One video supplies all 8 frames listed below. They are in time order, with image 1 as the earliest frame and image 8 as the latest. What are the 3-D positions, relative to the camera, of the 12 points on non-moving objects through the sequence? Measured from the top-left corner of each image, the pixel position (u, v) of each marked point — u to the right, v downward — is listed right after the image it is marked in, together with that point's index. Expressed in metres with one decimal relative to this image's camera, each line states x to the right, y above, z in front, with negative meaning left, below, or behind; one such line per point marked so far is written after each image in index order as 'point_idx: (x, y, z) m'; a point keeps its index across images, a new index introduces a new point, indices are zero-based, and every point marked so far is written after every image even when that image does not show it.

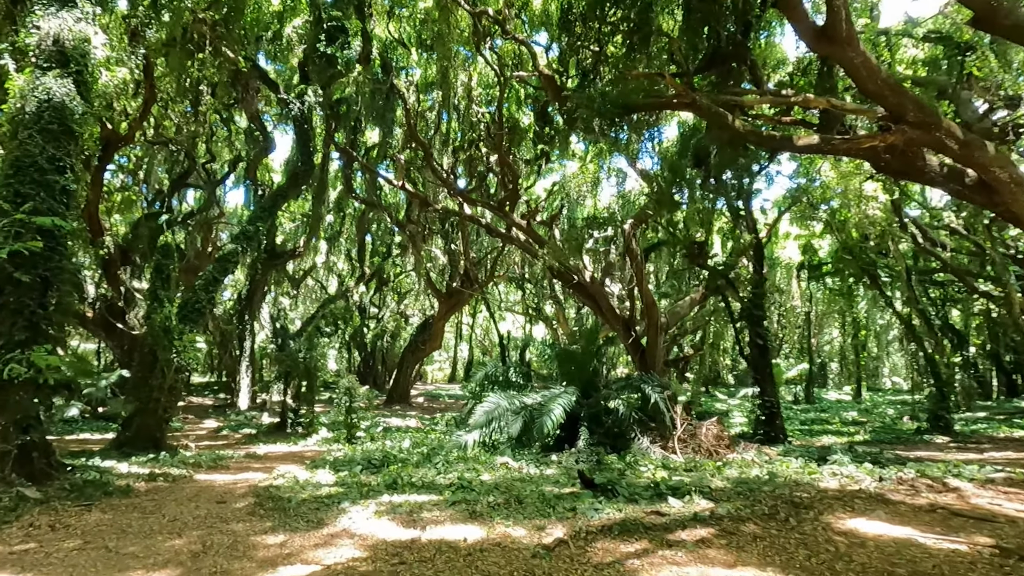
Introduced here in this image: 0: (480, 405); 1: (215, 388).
0: (-0.3, -1.3, +5.9) m
1: (-9.2, -3.1, +16.7) m
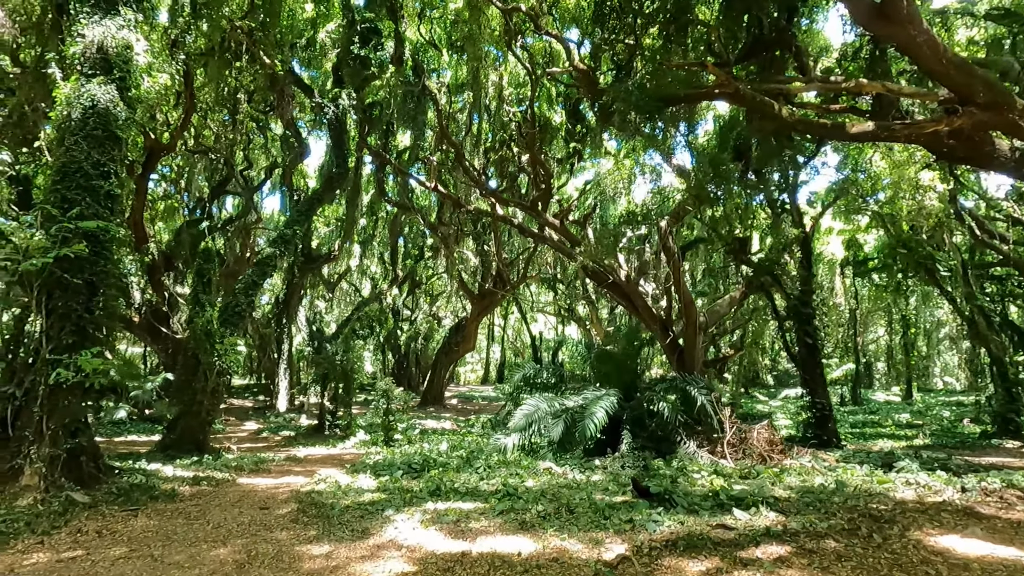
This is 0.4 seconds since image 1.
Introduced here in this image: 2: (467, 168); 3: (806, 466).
0: (+0.1, -1.3, +5.8) m
1: (-8.2, -3.3, +17.1) m
2: (-1.0, +2.9, +12.9) m
3: (+2.9, -1.8, +5.3) m
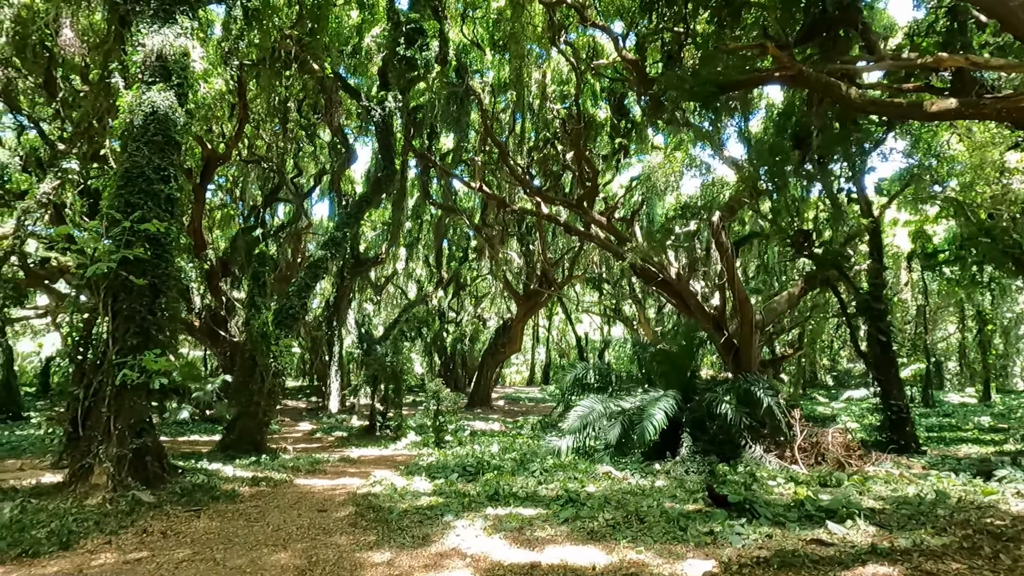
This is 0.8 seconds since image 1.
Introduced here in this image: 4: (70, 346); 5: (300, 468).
0: (+0.6, -1.3, +5.6) m
1: (-6.6, -3.4, +17.5) m
2: (0.0, +2.9, +12.9) m
3: (+3.5, -1.7, +4.9) m
4: (-3.6, -0.5, +4.4) m
5: (-2.3, -2.0, +5.9) m
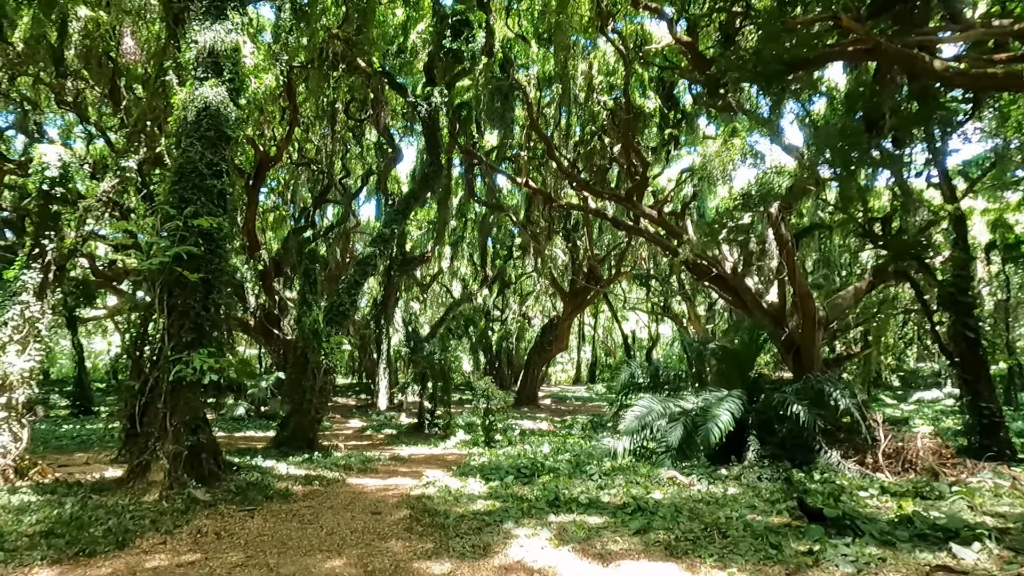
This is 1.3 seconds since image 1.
0: (+1.2, -1.2, +5.4) m
1: (-5.1, -3.4, +17.8) m
2: (+1.1, +2.9, +12.6) m
3: (+3.9, -1.6, +4.4) m
4: (-3.2, -0.4, +4.4) m
5: (-1.7, -2.0, +5.9) m
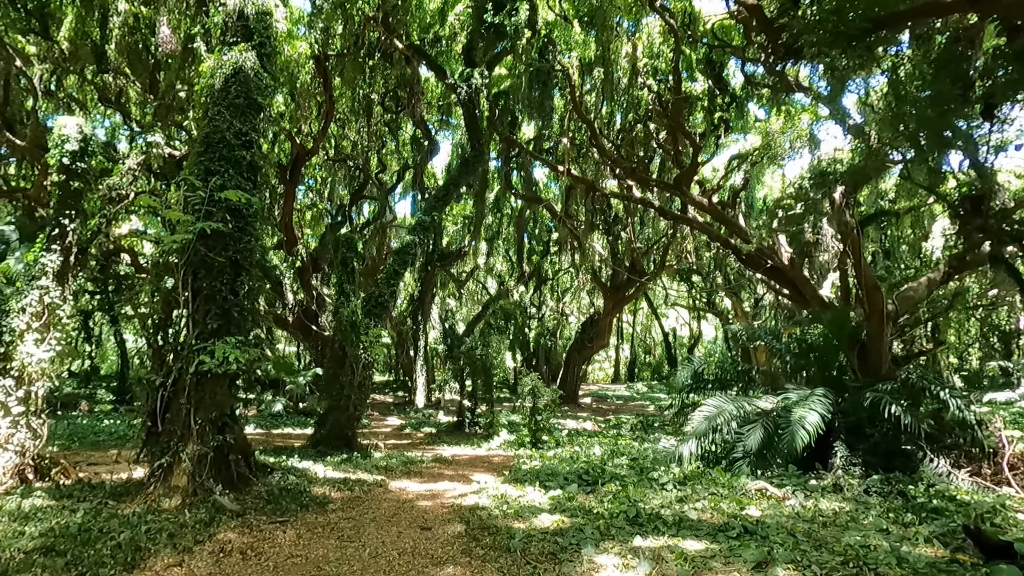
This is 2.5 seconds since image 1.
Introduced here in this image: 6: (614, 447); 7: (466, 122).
0: (+1.7, -1.1, +4.8) m
1: (-3.9, -3.2, +17.6) m
2: (+2.0, +3.1, +12.0) m
3: (+4.4, -1.5, +3.7) m
4: (-2.8, -0.3, +4.2) m
5: (-1.2, -1.9, +5.5) m
6: (+1.2, -1.9, +6.4) m
7: (-0.9, +3.2, +10.4) m
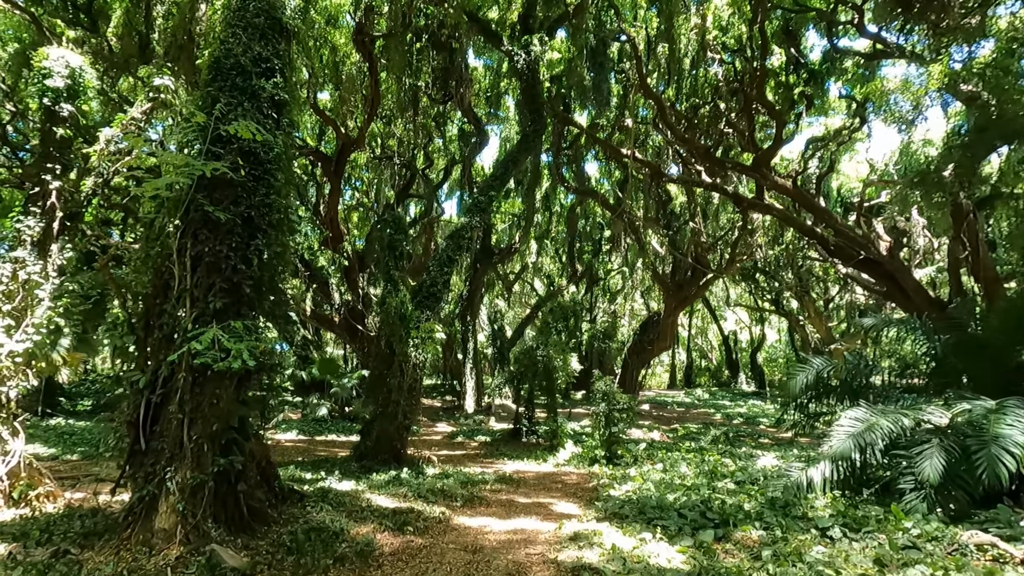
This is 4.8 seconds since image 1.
0: (+2.3, -0.9, +3.8) m
1: (-2.2, -3.2, +16.9) m
2: (+3.2, +3.2, +11.0) m
3: (+4.9, -1.3, +2.5) m
4: (-2.2, -0.2, +3.5) m
5: (-0.6, -1.7, +4.7) m
6: (+2.0, -1.8, +5.4) m
7: (+0.1, +3.2, +9.6) m
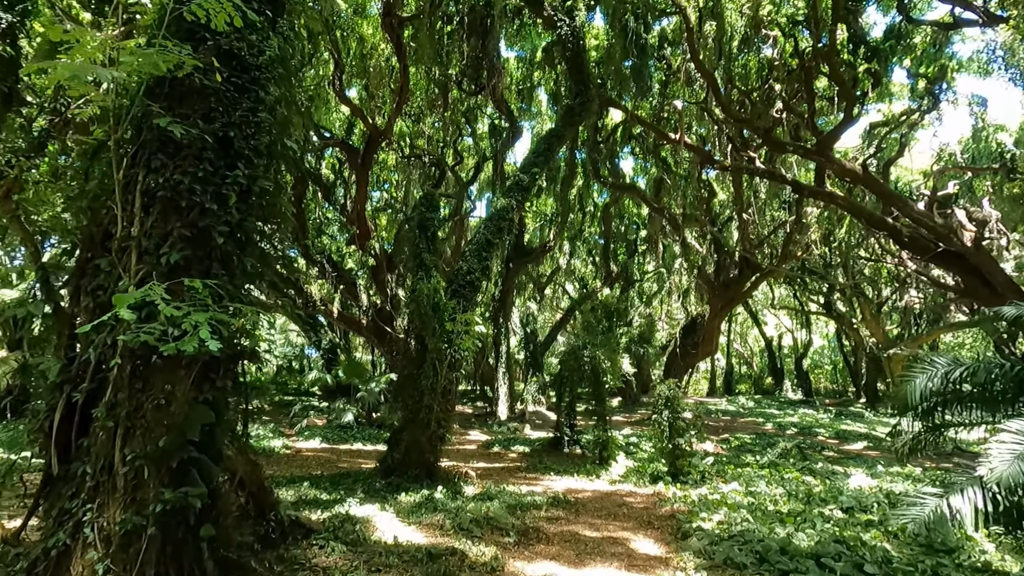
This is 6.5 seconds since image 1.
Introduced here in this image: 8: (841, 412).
0: (+2.6, -0.8, +2.9) m
1: (-1.2, -3.3, +16.3) m
2: (+3.9, +3.2, +10.1) m
3: (+5.1, -1.2, +1.5) m
4: (-1.9, -0.1, +2.9) m
5: (-0.2, -1.6, +4.0) m
6: (+2.4, -1.7, +4.5) m
7: (+0.8, +3.3, +8.8) m
8: (+10.8, -4.1, +17.6) m
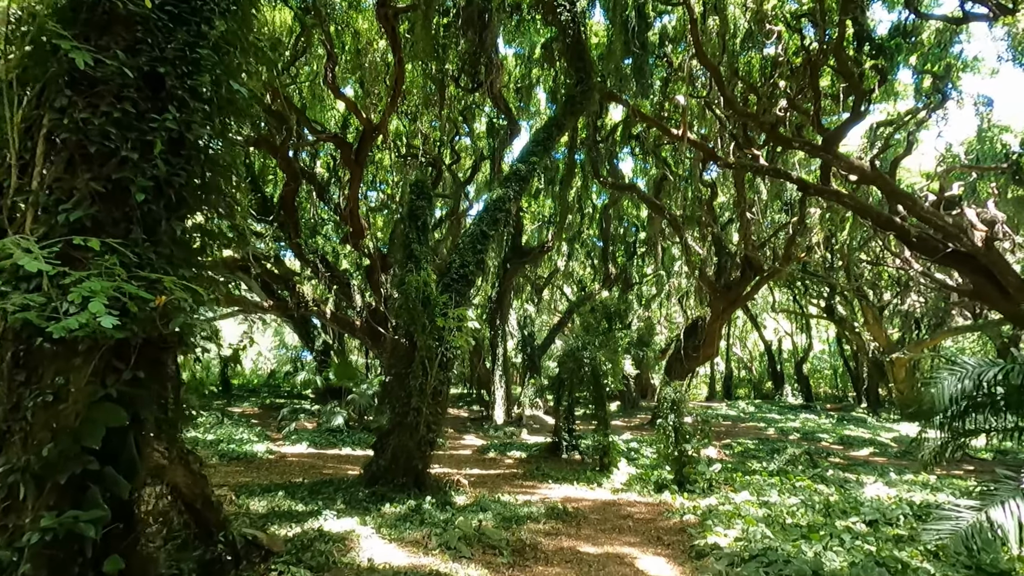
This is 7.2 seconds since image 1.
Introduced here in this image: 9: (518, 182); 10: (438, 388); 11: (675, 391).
0: (+2.6, -0.8, +2.6) m
1: (-1.3, -3.3, +15.9) m
2: (+3.8, +3.2, +9.8) m
3: (+5.1, -1.1, +1.2) m
4: (-1.9, 0.0, +2.6) m
5: (-0.2, -1.6, +3.7) m
6: (+2.4, -1.6, +4.2) m
7: (+0.7, +3.3, +8.6) m
8: (+10.7, -4.2, +17.4) m
9: (0.0, +1.0, +5.8) m
10: (-0.7, -1.0, +5.2) m
11: (+1.6, -1.1, +5.7) m
